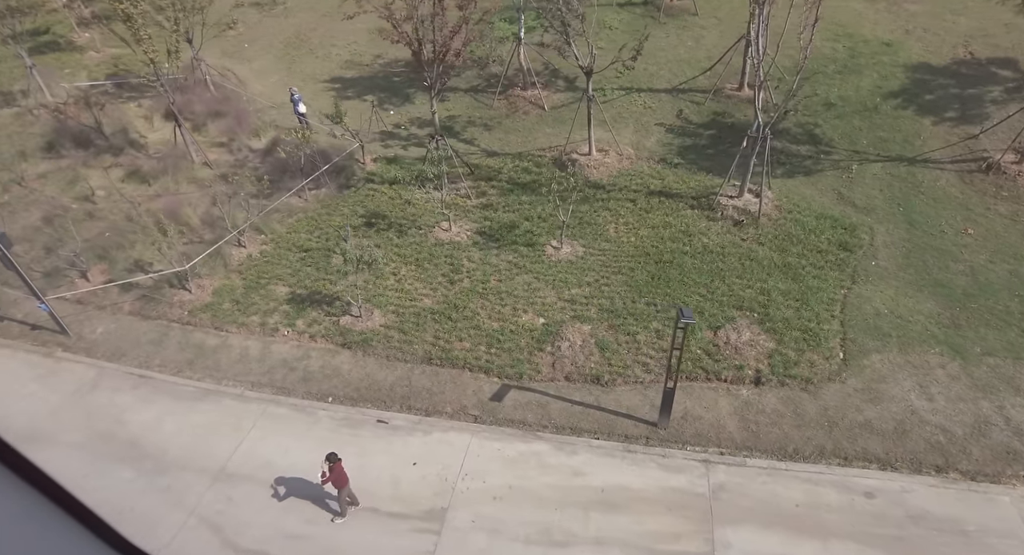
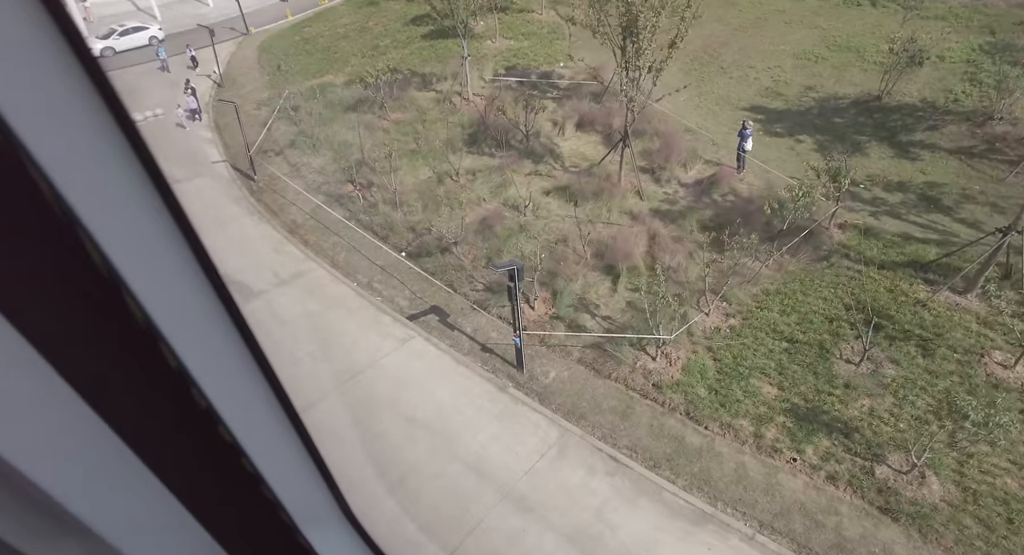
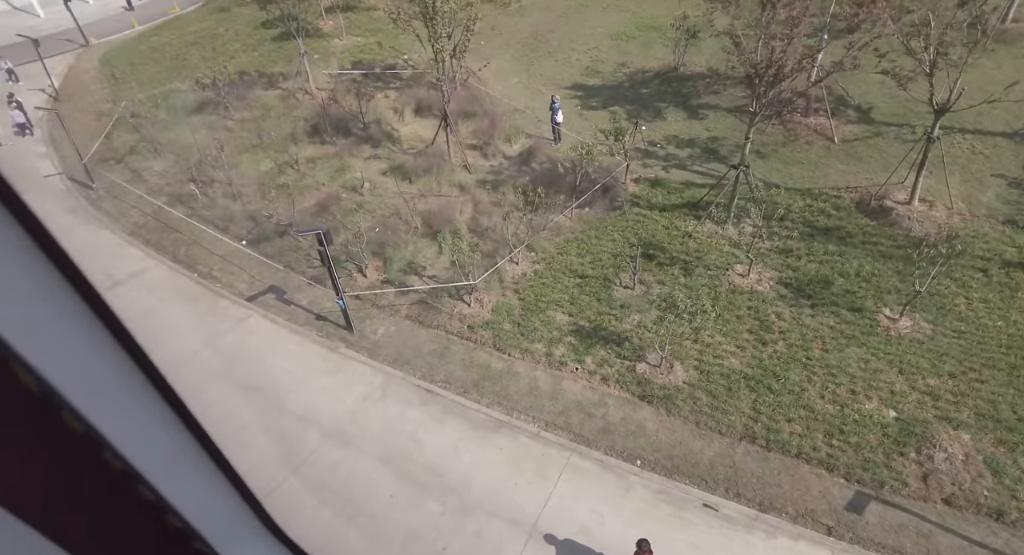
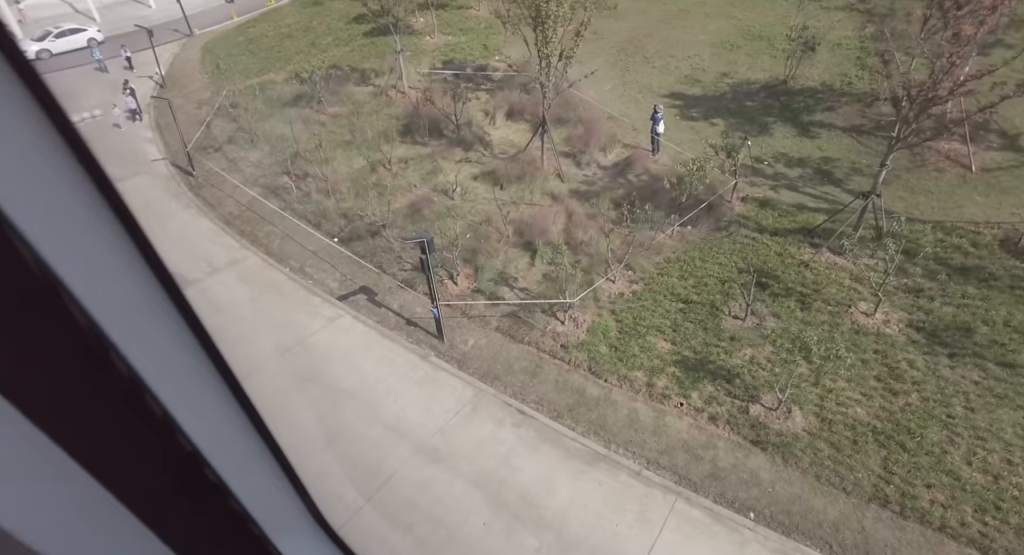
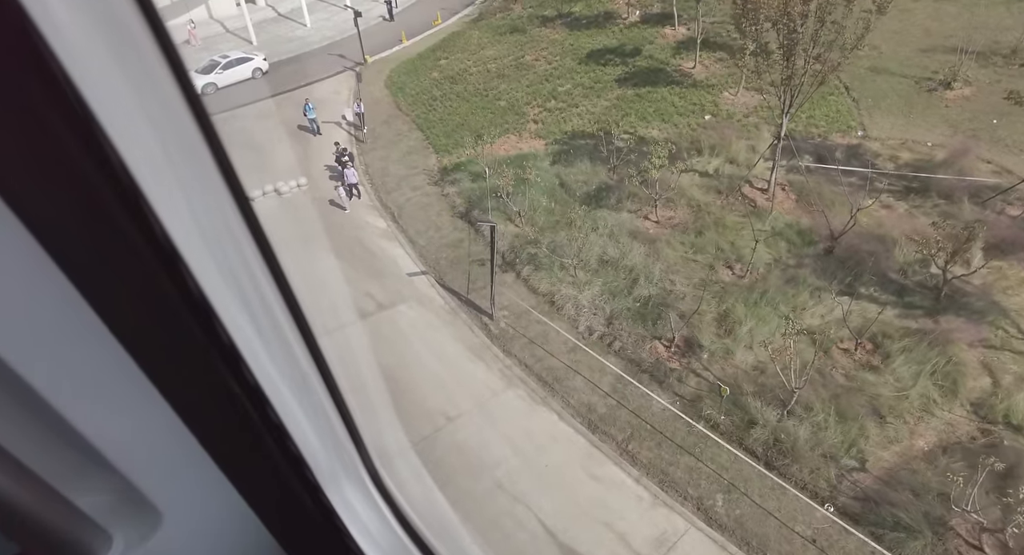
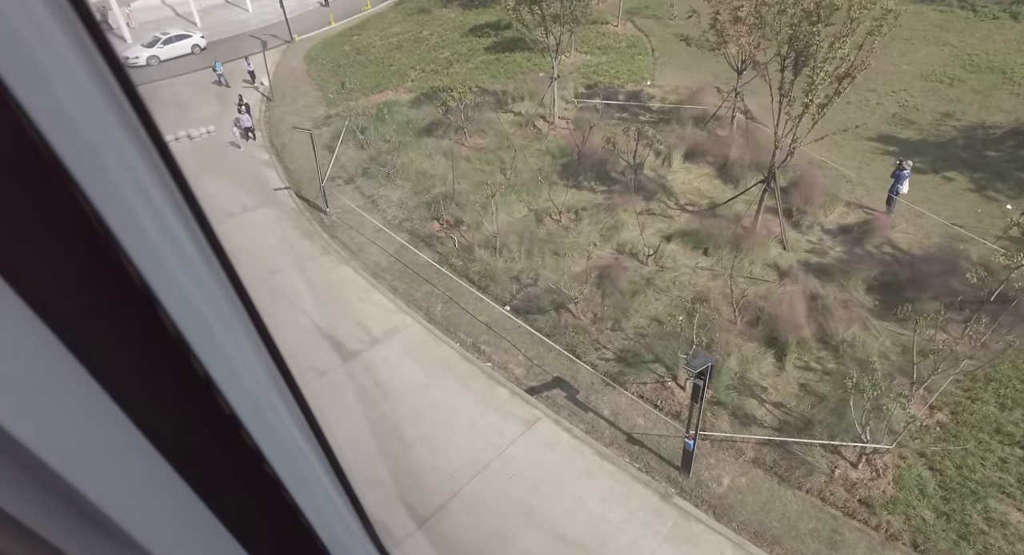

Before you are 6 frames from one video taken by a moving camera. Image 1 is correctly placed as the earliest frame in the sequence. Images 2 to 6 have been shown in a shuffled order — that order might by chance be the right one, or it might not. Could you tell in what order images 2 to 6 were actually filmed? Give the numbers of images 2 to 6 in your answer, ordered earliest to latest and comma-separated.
3, 4, 2, 6, 5
